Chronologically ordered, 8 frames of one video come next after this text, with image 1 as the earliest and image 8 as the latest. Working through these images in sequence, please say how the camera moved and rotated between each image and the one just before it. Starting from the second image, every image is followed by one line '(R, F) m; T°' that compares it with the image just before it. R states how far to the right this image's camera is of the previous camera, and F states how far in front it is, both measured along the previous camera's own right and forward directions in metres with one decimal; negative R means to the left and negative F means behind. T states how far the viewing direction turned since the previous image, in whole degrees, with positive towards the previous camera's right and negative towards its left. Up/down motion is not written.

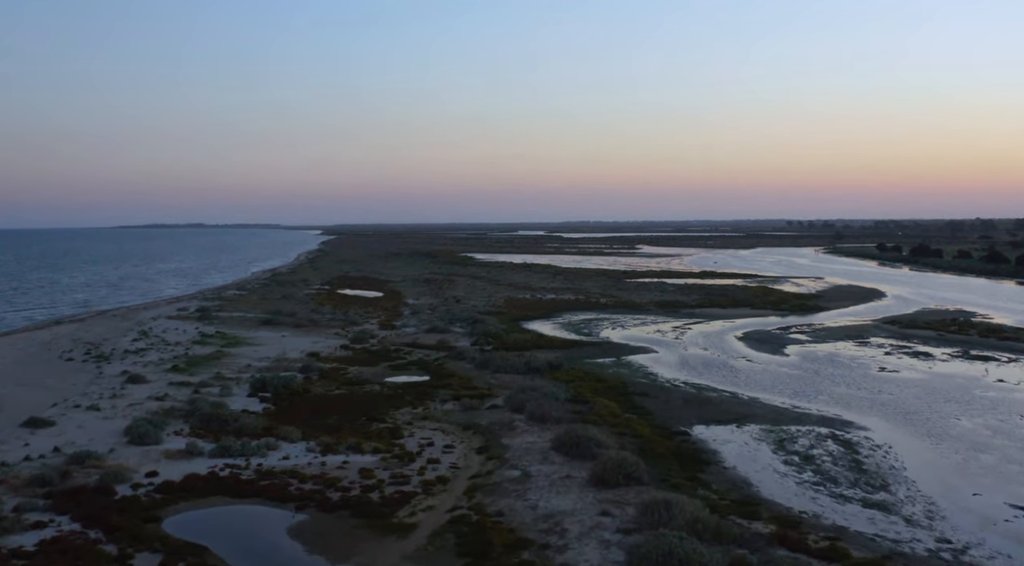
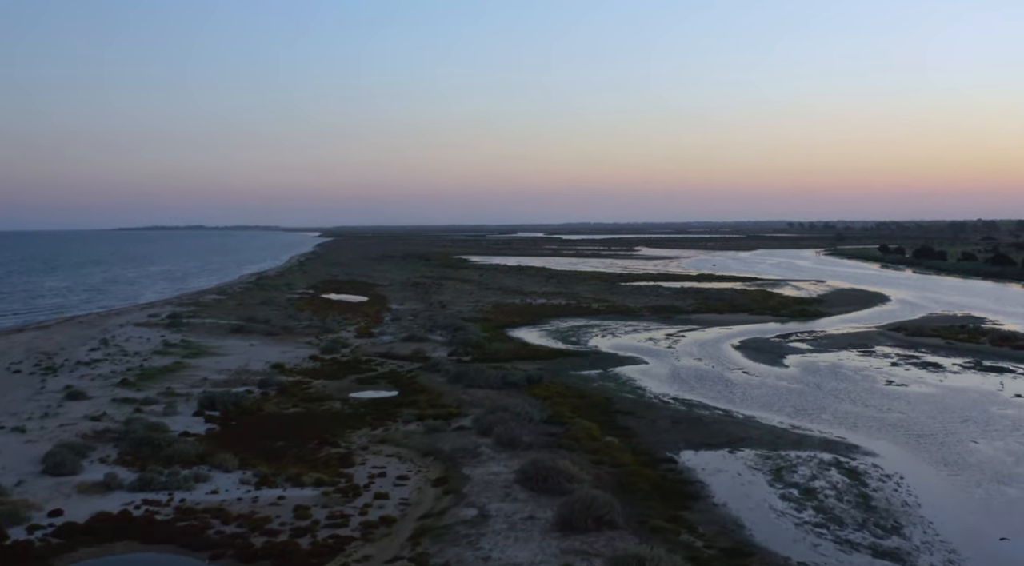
(+0.8, +2.0) m; 0°
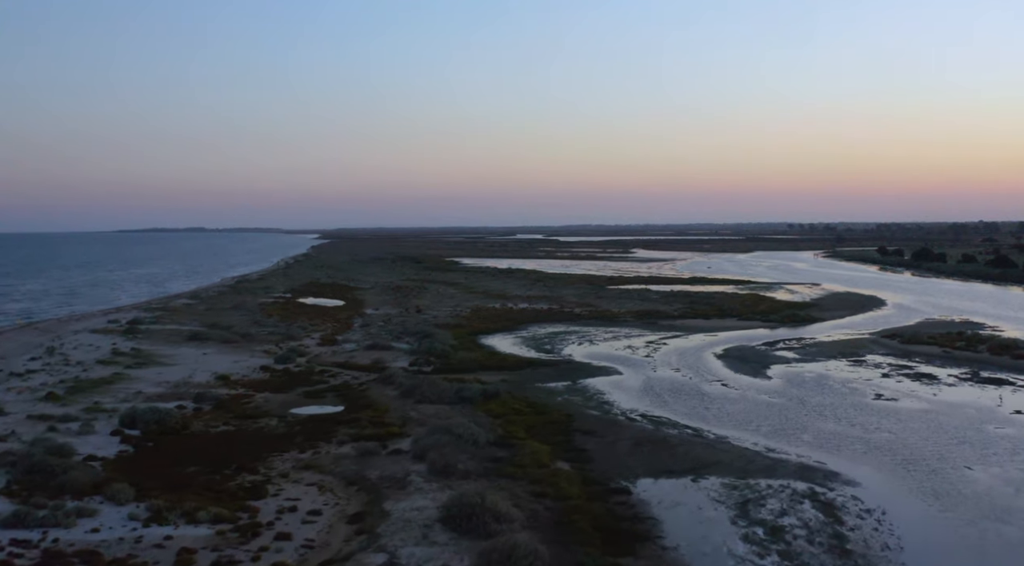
(+1.3, +1.9) m; 0°
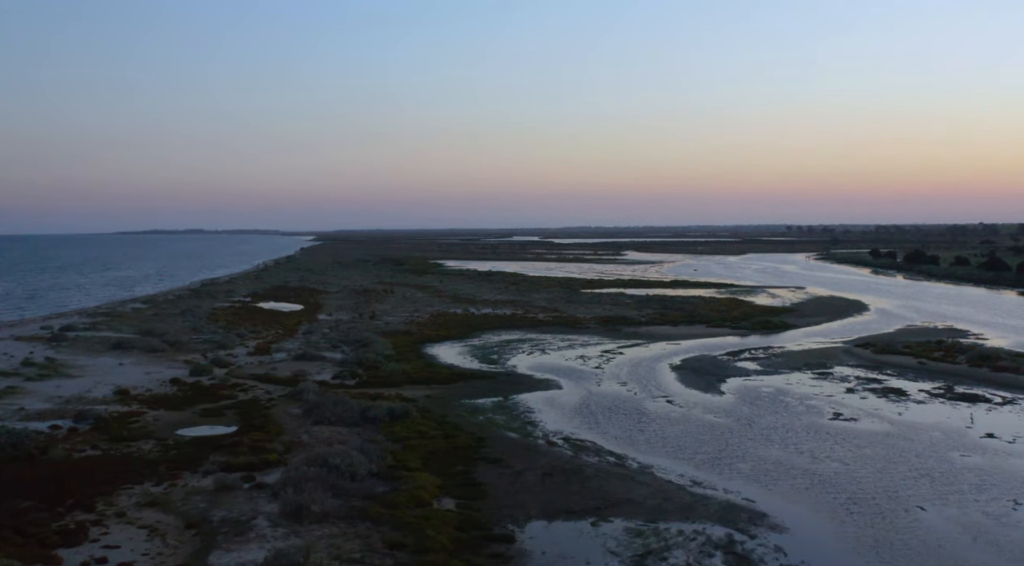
(+2.2, +2.3) m; 0°
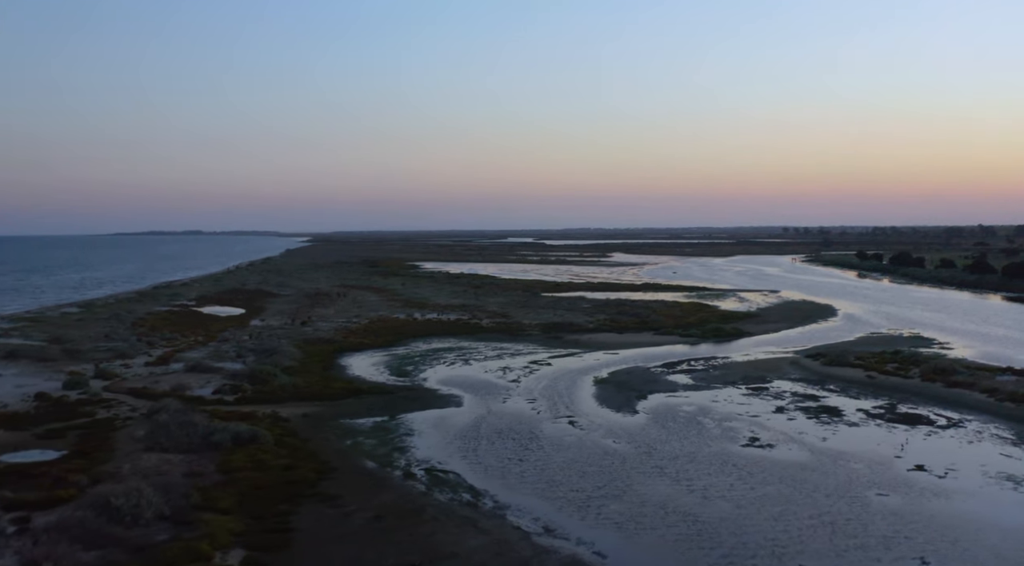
(+2.9, +2.5) m; 0°
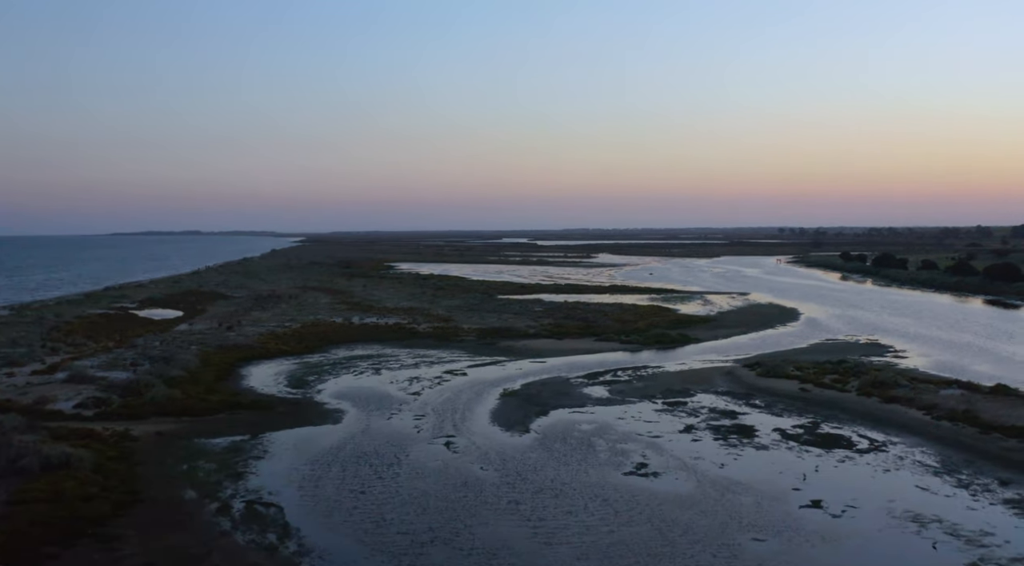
(+2.8, +2.1) m; 0°
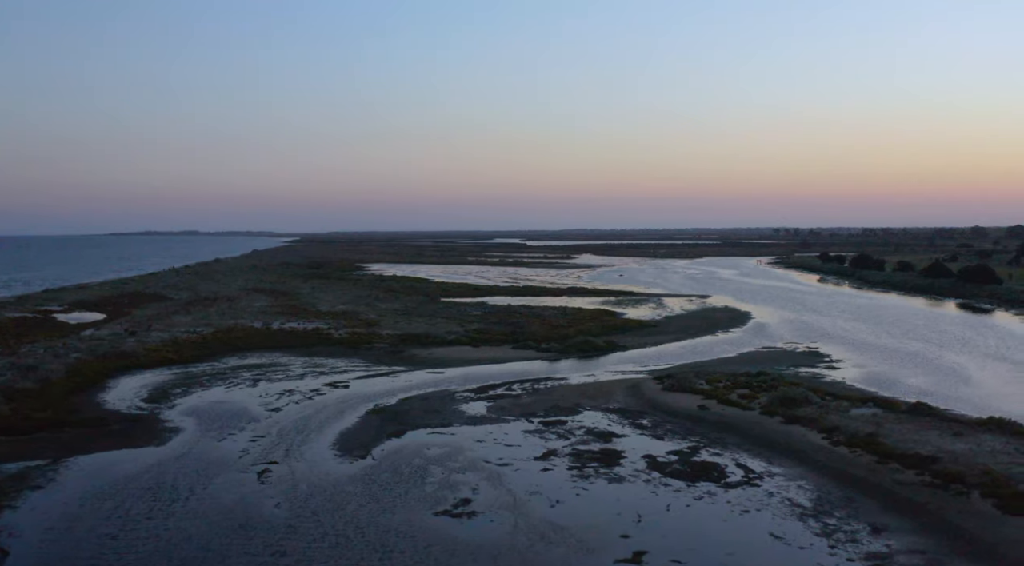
(+3.3, +2.3) m; 0°
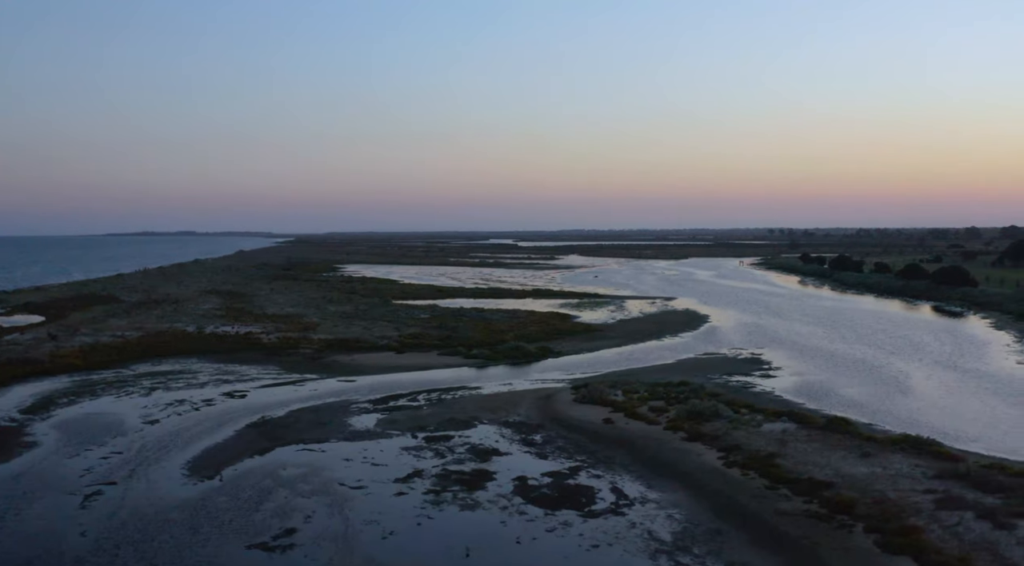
(+2.5, +1.4) m; 0°
